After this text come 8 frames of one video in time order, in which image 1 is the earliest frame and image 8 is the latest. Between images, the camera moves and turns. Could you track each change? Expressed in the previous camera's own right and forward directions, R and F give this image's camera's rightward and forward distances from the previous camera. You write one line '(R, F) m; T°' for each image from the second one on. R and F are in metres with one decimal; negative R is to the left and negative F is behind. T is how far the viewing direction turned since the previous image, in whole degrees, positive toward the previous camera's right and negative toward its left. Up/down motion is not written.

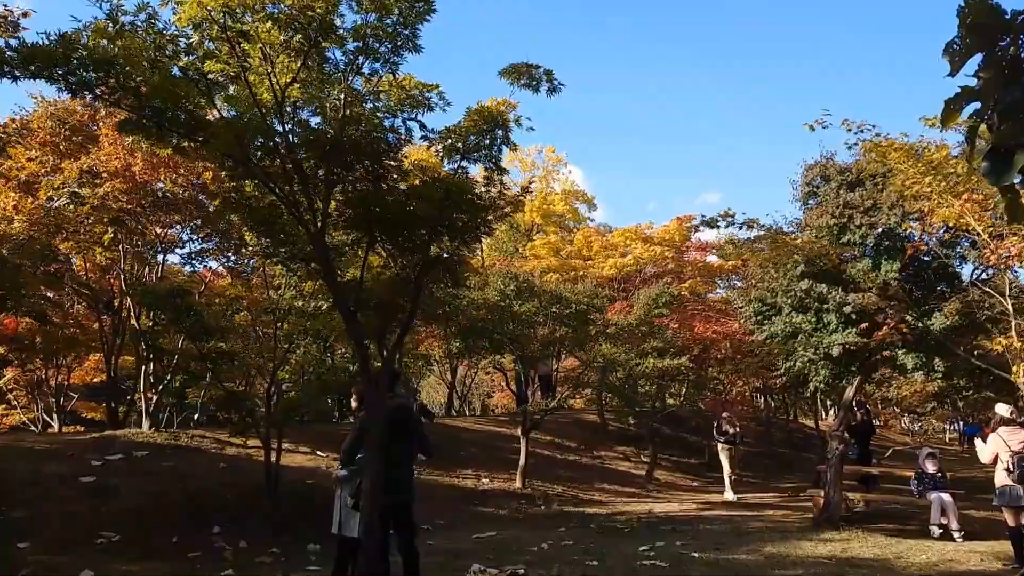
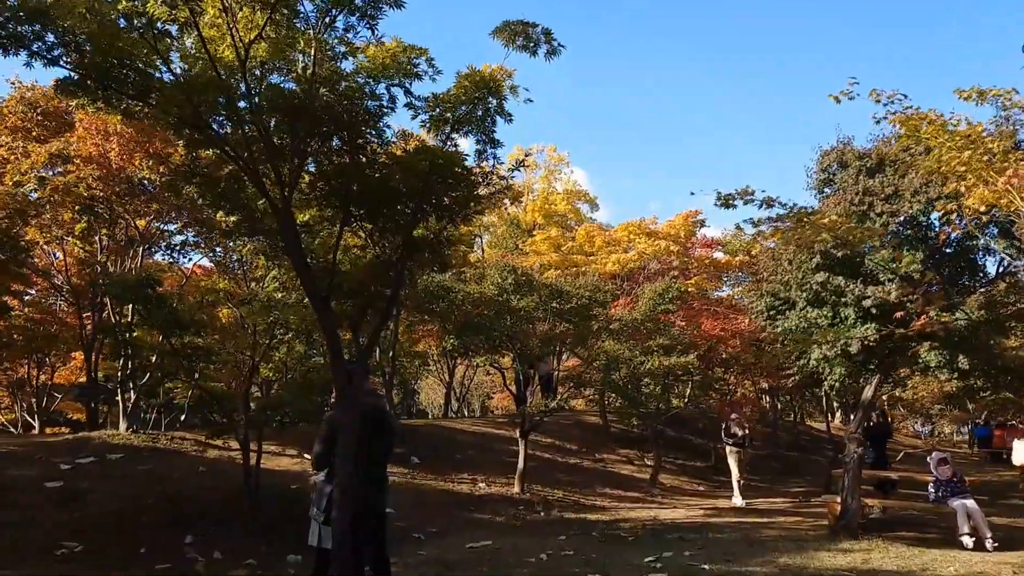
(+0.1, +0.7) m; 0°
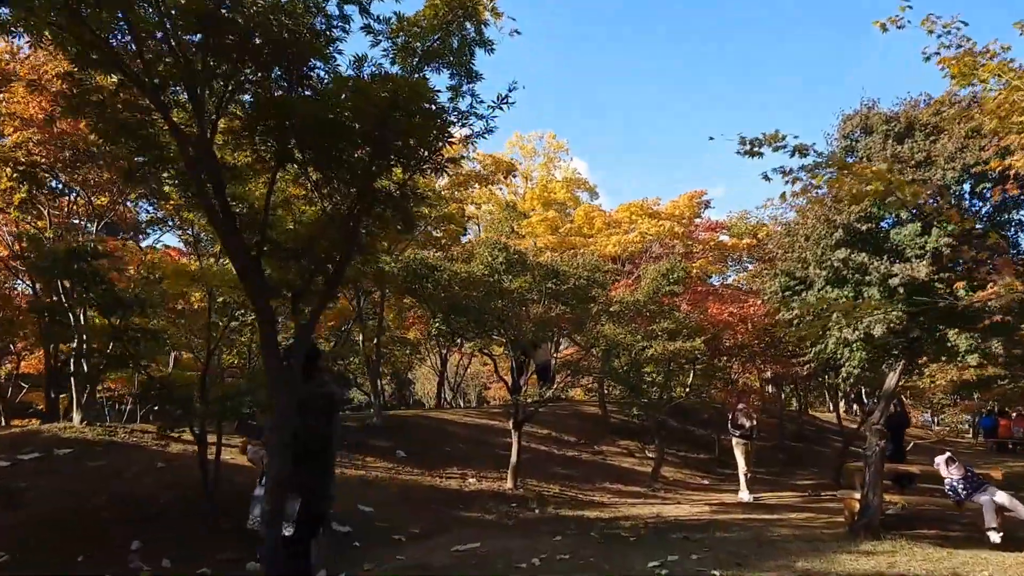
(+0.1, +1.0) m; 0°
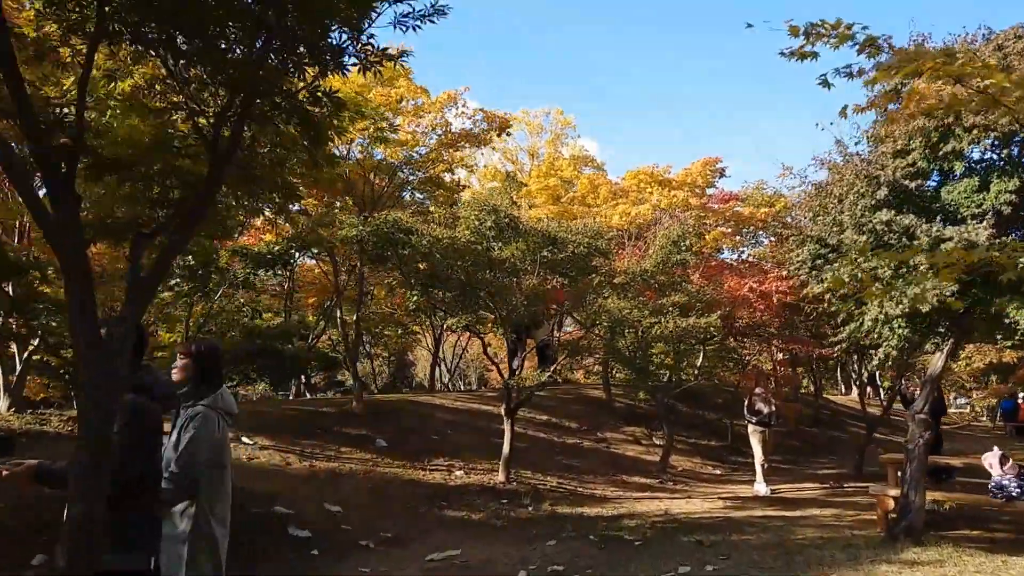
(+0.3, +1.4) m; -1°
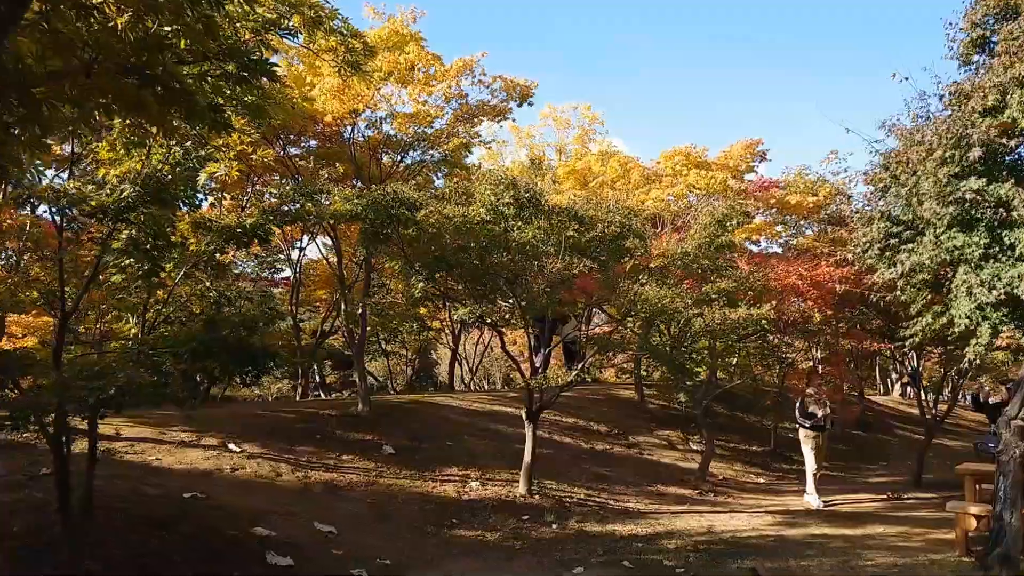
(+0.1, +1.3) m; -2°
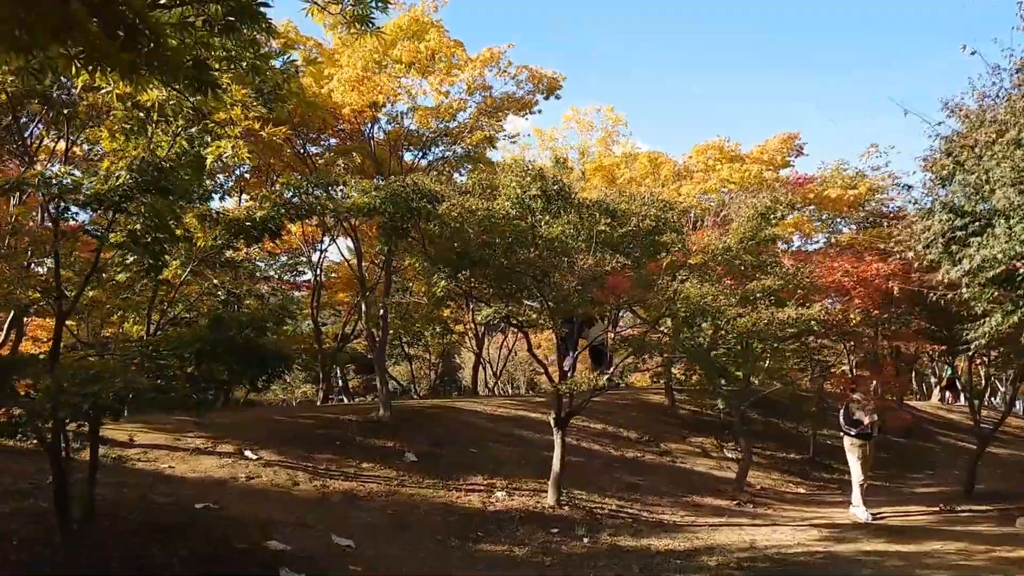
(-0.1, +0.5) m; -2°
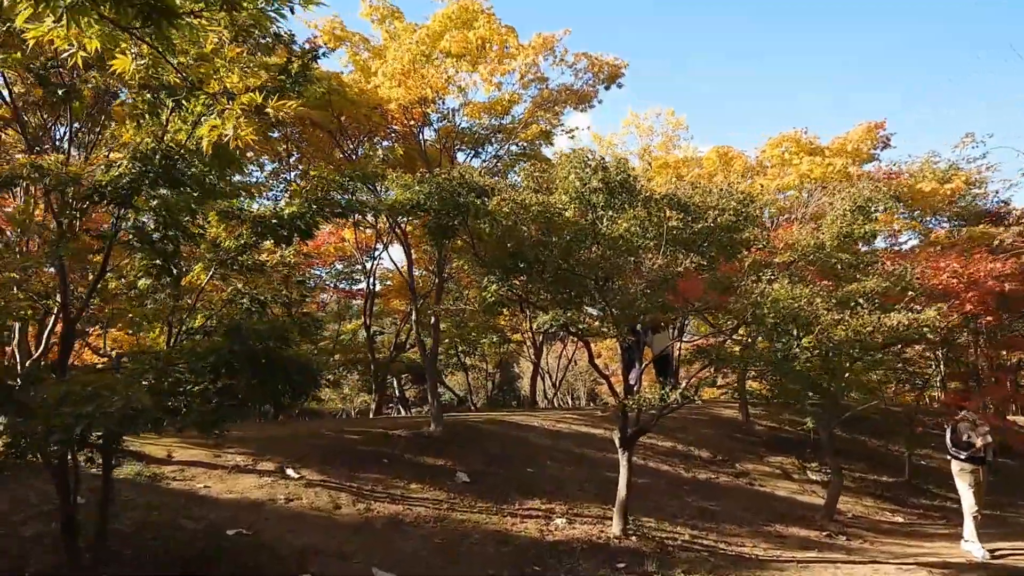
(0.0, +0.9) m; -5°
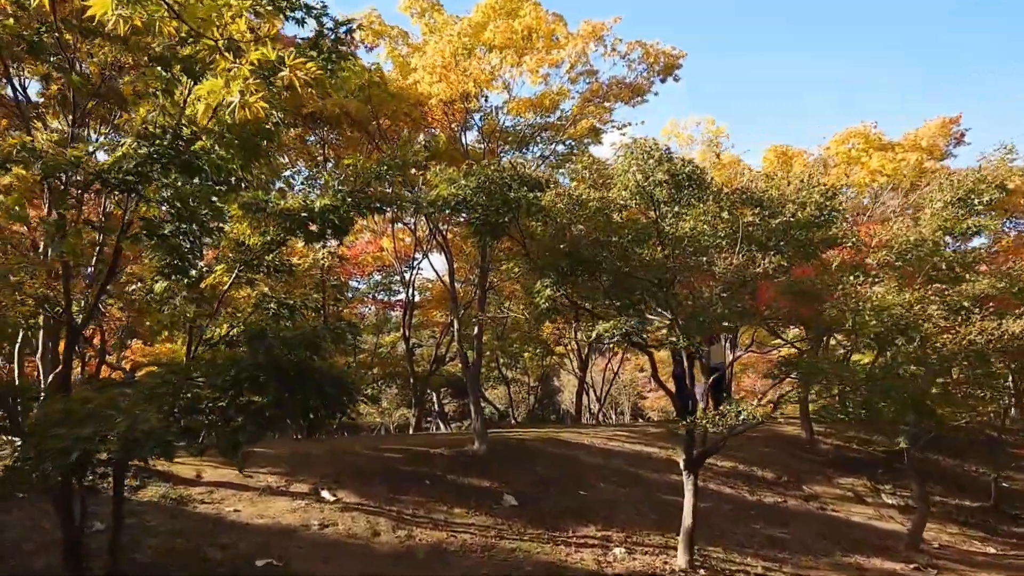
(-0.2, +0.7) m; -3°
